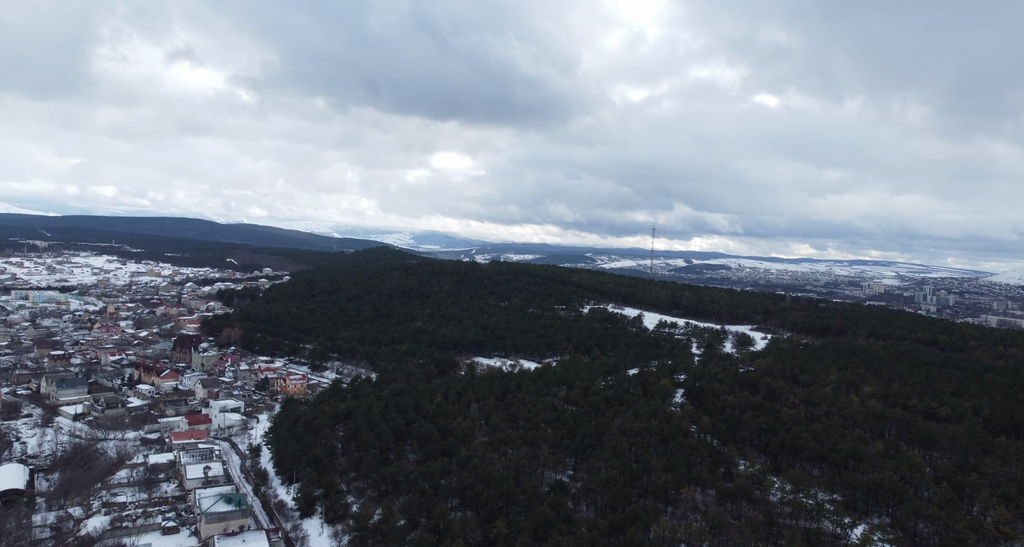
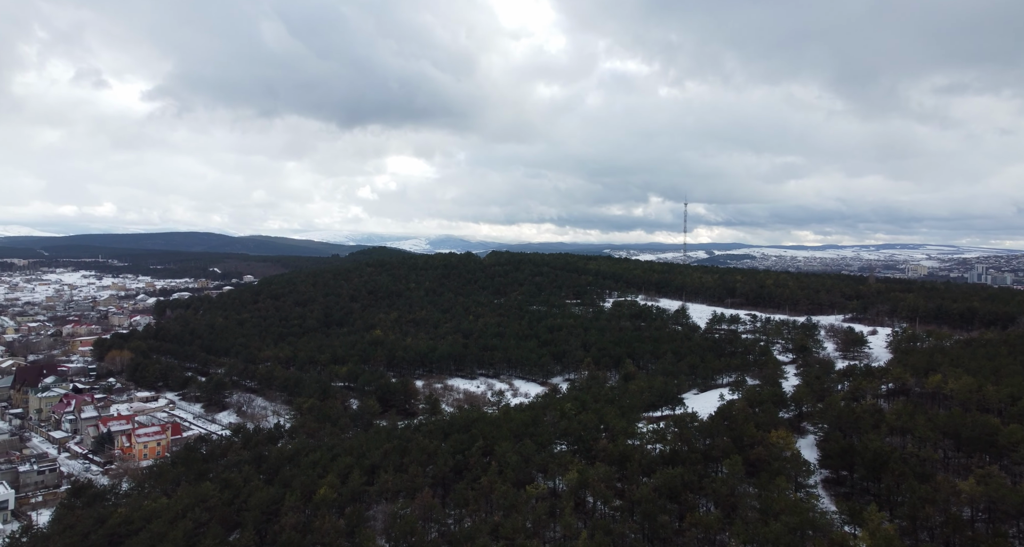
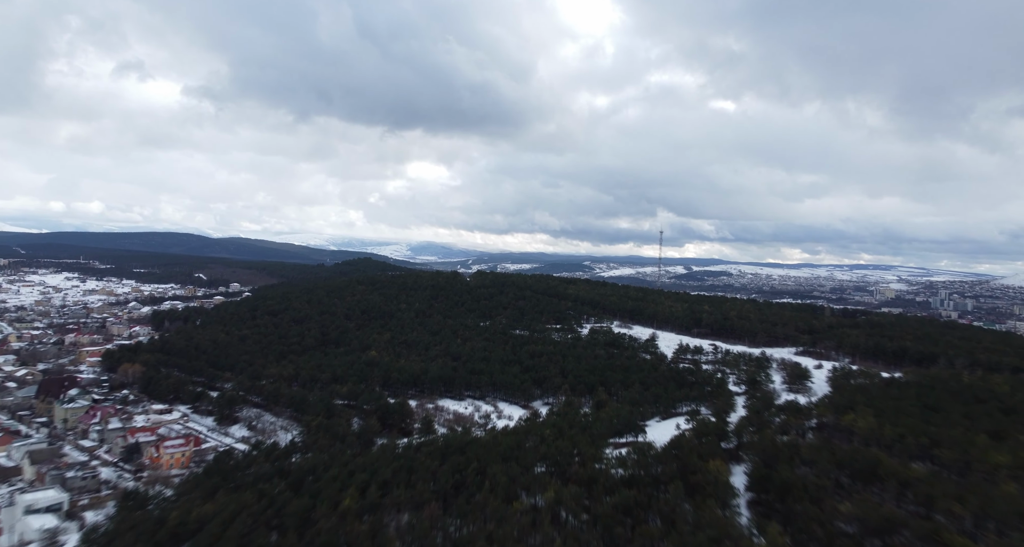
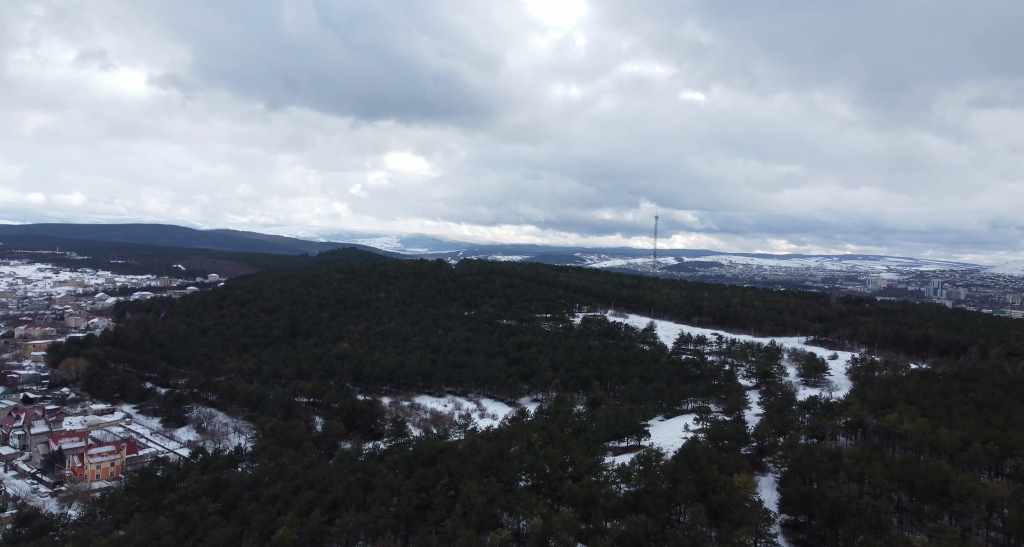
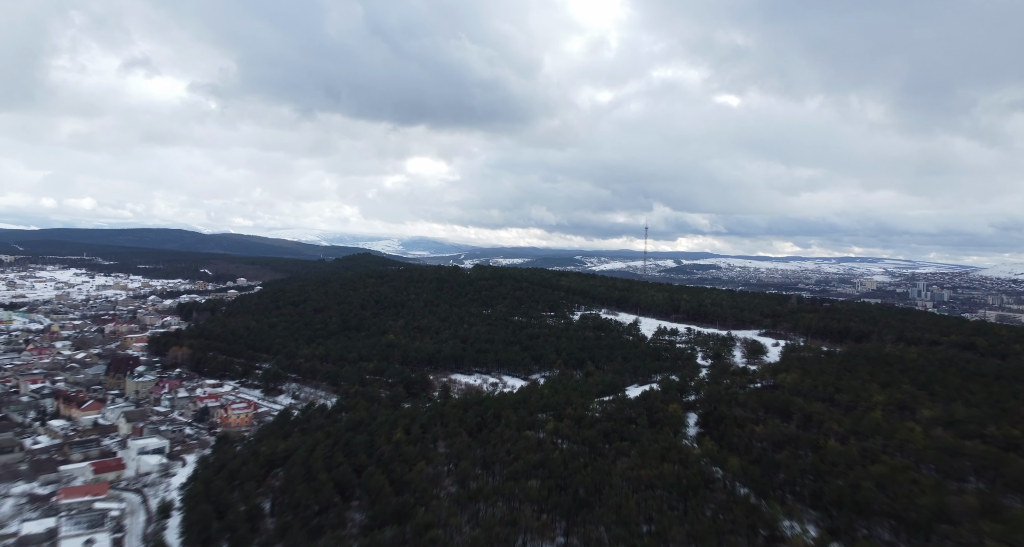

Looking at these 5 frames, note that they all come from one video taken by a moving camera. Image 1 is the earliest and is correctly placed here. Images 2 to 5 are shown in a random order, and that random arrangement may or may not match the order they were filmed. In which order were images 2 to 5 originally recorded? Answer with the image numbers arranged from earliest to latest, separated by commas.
5, 3, 4, 2
